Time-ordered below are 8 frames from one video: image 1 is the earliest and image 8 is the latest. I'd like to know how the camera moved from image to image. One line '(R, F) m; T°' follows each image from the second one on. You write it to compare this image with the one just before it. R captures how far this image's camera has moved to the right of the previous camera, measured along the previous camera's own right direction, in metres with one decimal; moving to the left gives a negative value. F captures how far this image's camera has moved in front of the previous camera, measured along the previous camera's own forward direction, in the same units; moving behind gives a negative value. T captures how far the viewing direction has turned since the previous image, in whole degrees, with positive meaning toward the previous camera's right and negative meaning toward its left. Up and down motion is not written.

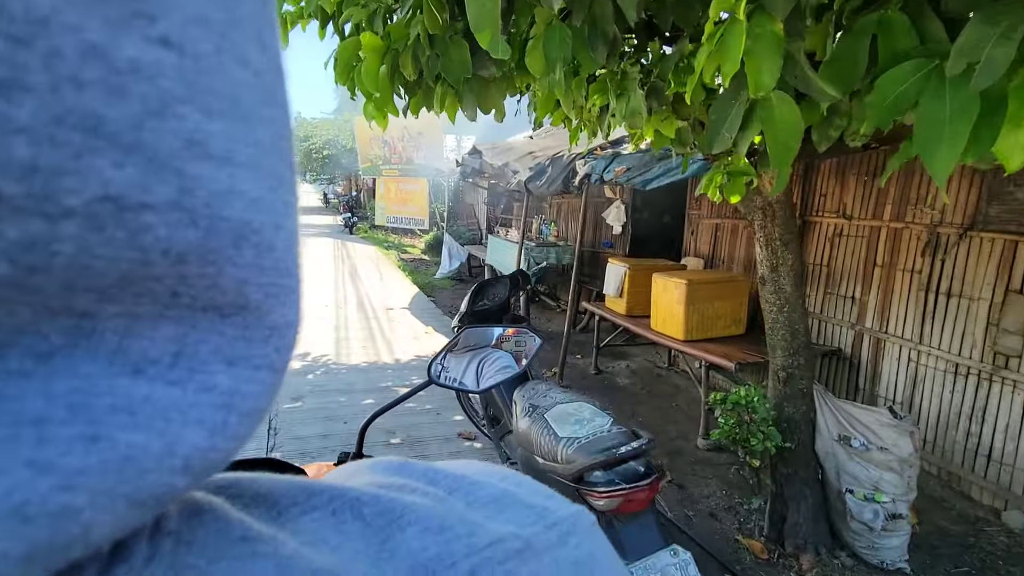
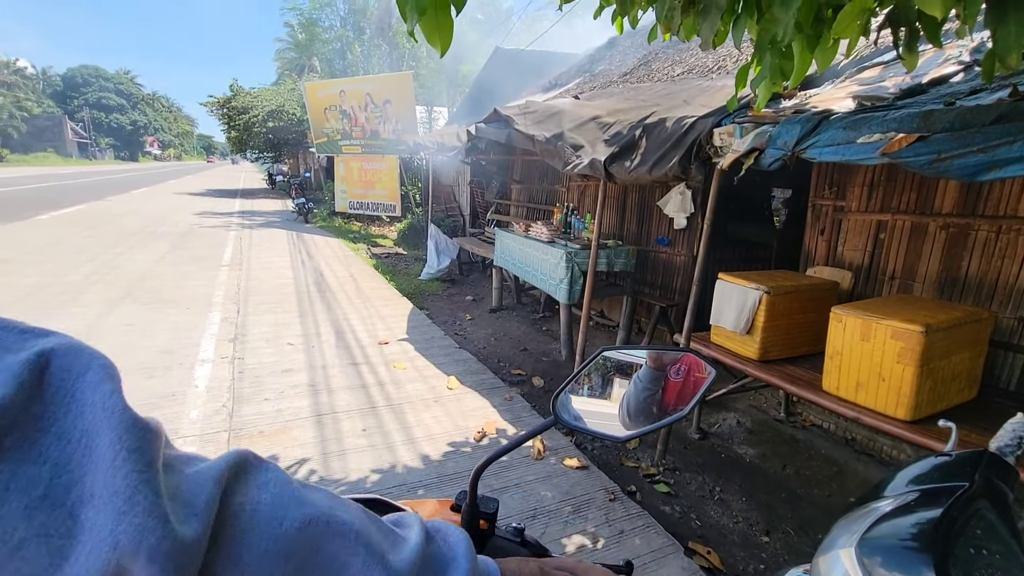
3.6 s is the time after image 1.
(-0.8, +1.9) m; +5°
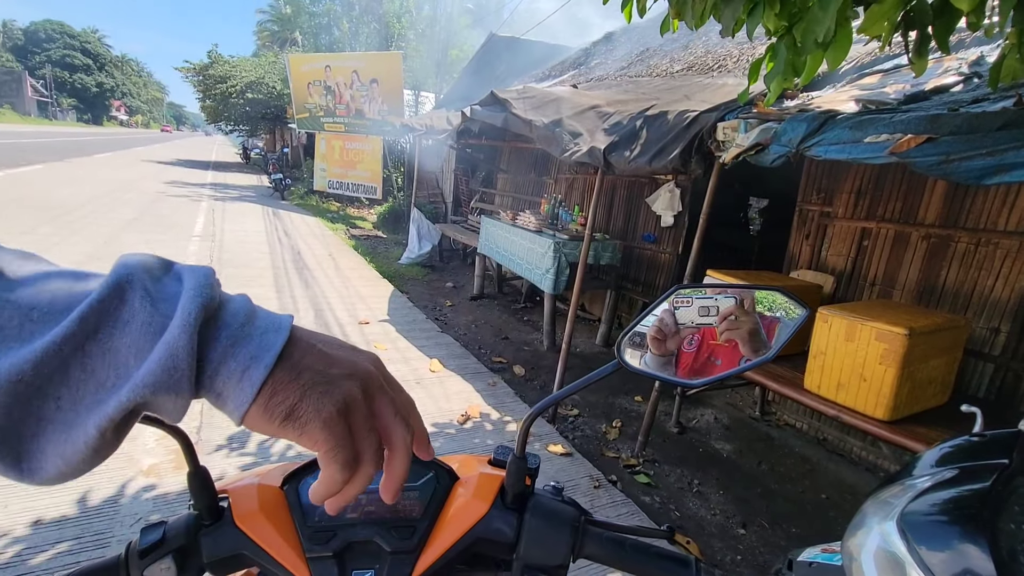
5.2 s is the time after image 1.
(-0.1, 0.0) m; +3°
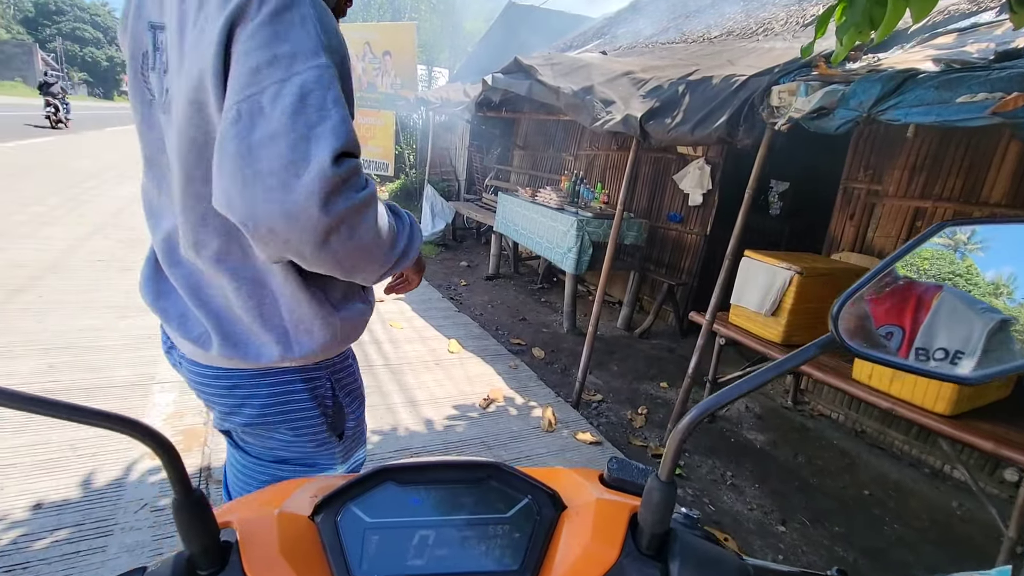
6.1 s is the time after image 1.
(-0.1, +0.2) m; -1°
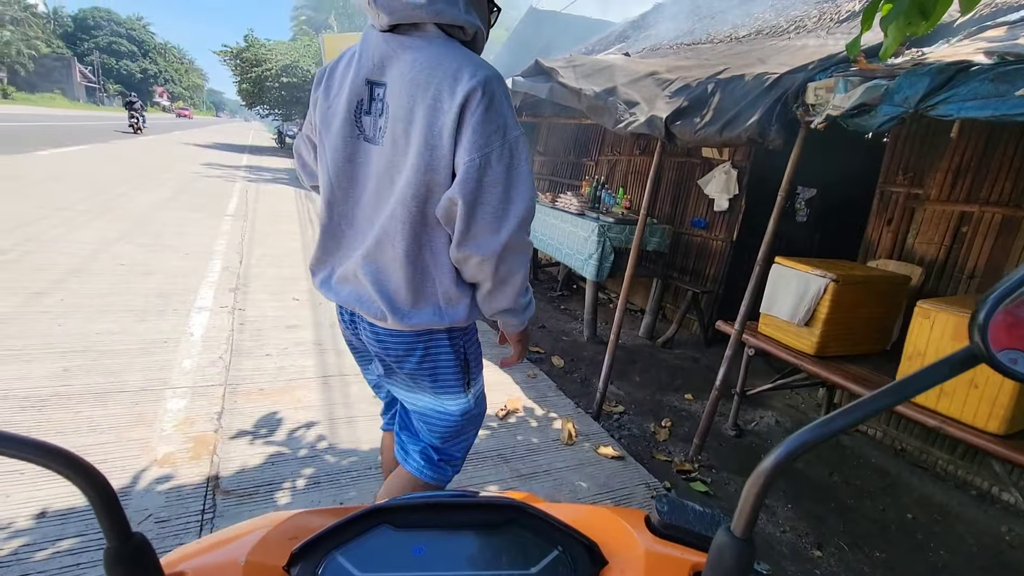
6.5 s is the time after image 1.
(0.0, +0.1) m; -2°
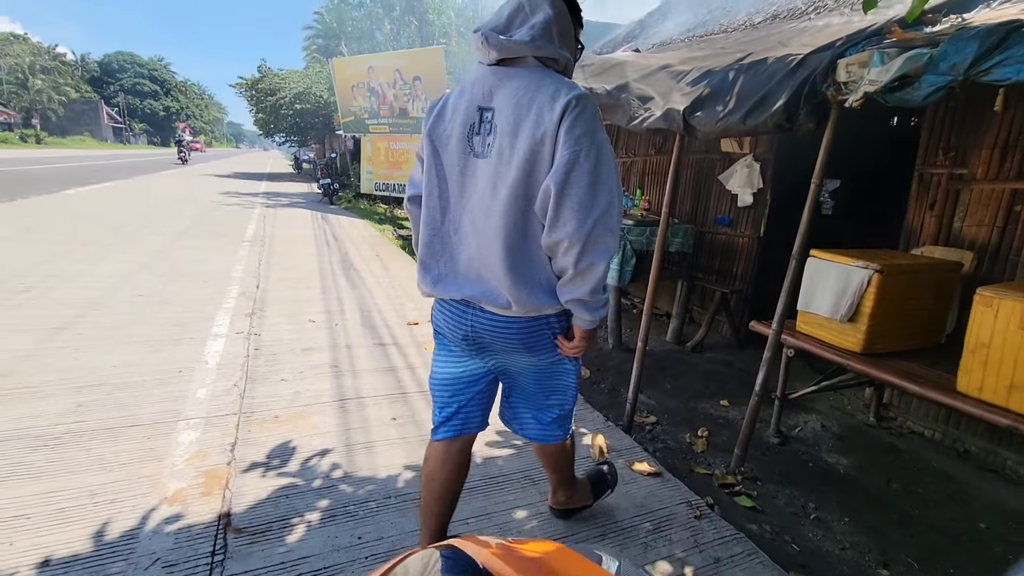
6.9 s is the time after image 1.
(0.0, +0.1) m; -2°
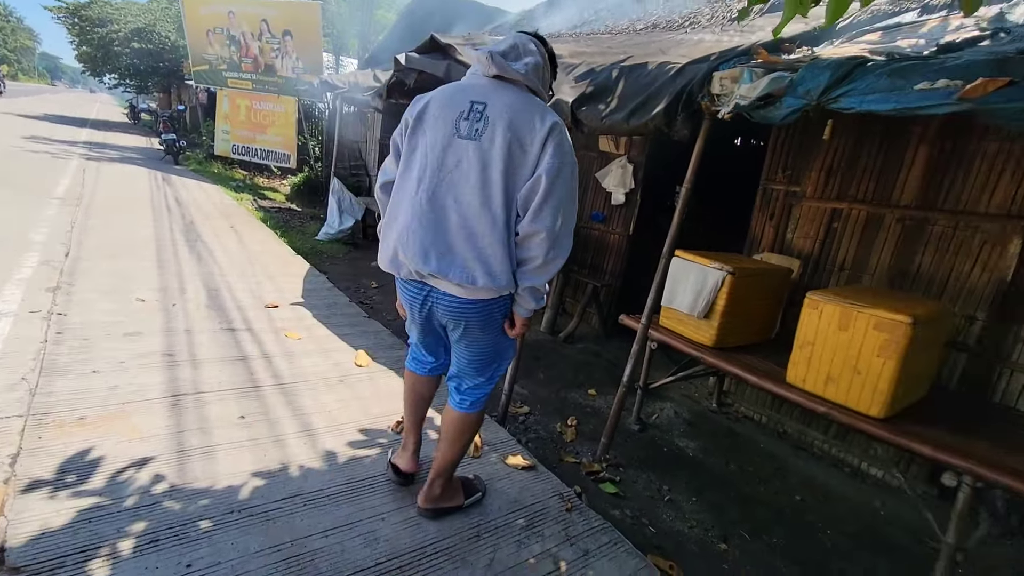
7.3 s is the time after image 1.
(0.0, +0.1) m; +14°
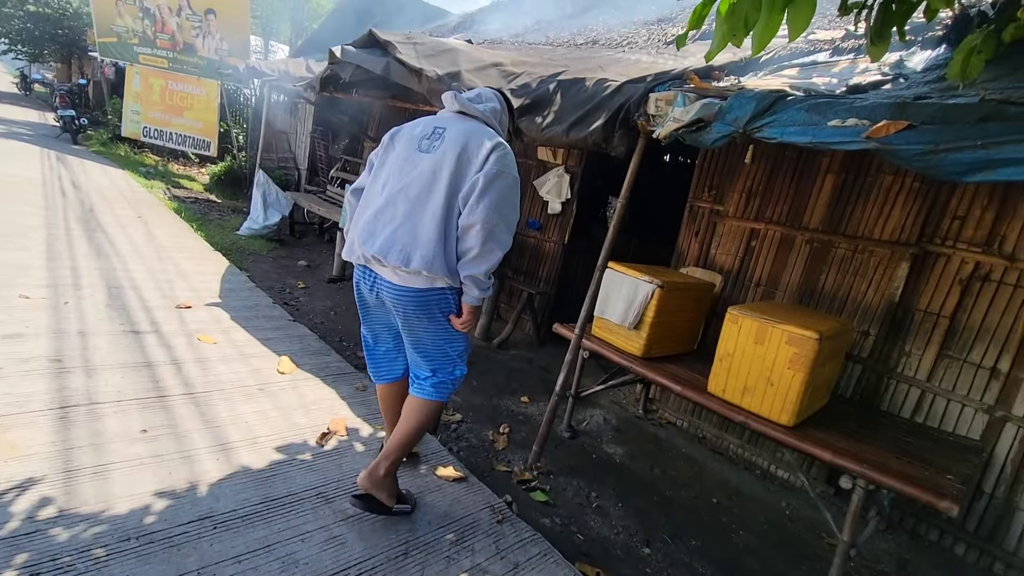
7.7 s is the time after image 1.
(0.0, 0.0) m; +7°
